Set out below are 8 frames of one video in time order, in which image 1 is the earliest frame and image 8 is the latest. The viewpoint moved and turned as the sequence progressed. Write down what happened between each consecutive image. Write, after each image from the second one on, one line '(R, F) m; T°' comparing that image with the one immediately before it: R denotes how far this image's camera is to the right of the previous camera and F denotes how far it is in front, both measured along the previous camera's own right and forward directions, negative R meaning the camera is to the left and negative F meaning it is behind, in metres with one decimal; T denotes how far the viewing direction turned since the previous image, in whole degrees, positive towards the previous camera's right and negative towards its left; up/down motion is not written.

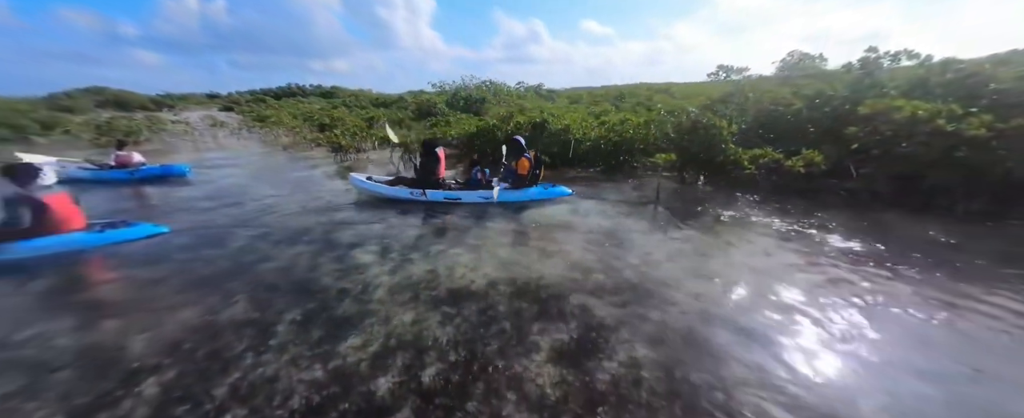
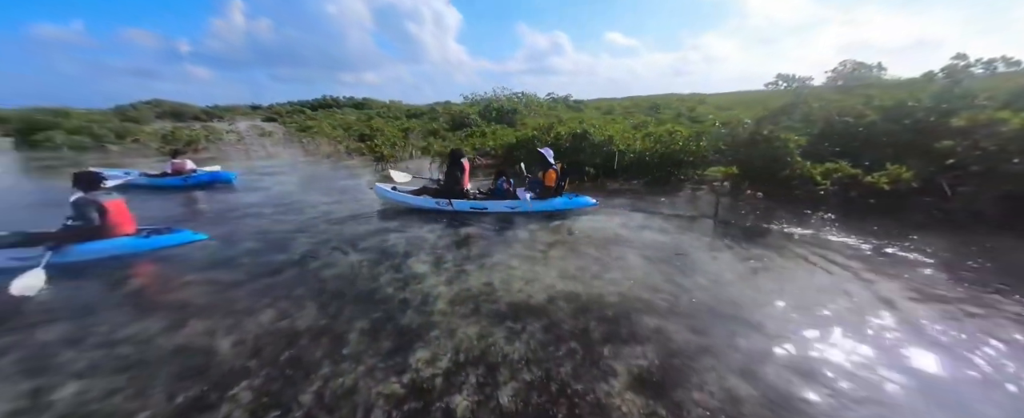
(-0.6, 0.0) m; -4°
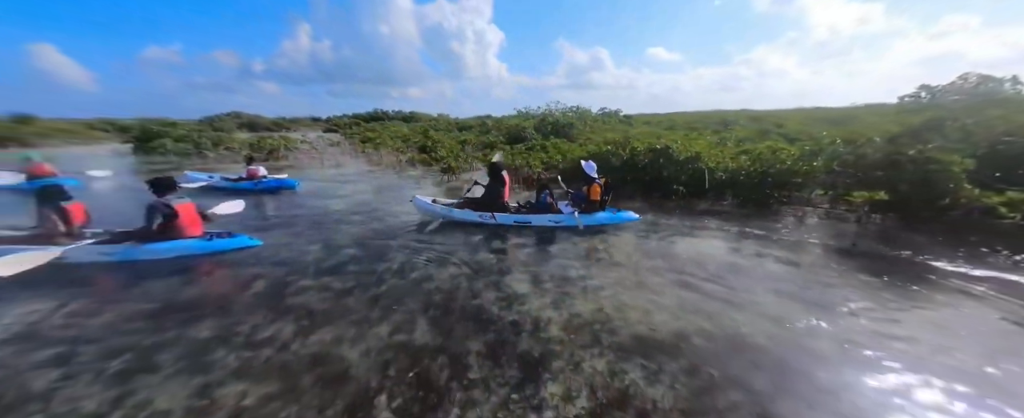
(-1.3, +0.2) m; -7°
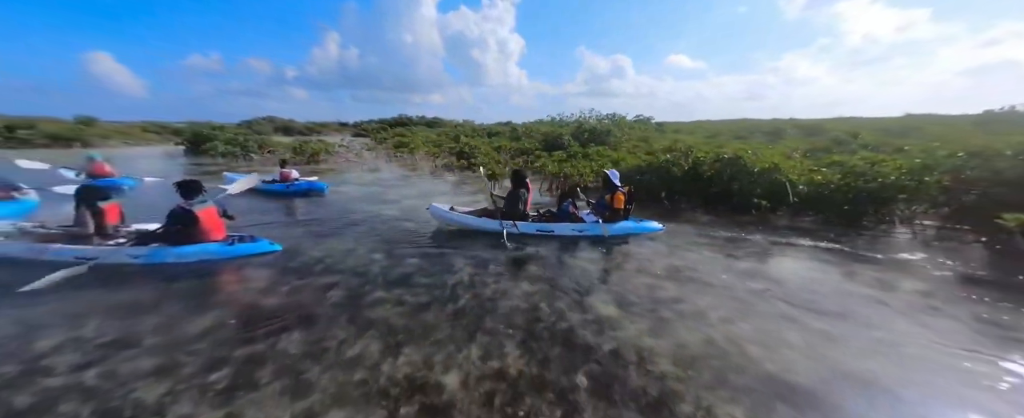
(-1.2, +0.4) m; -4°
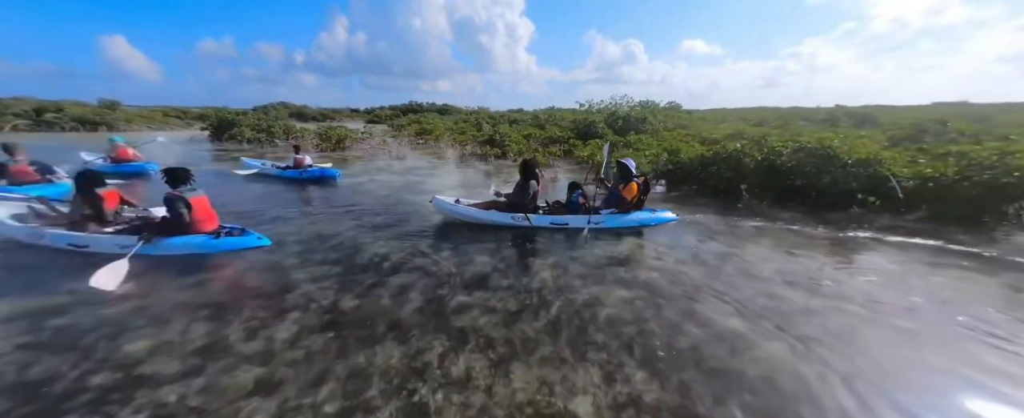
(-1.5, +0.6) m; -2°
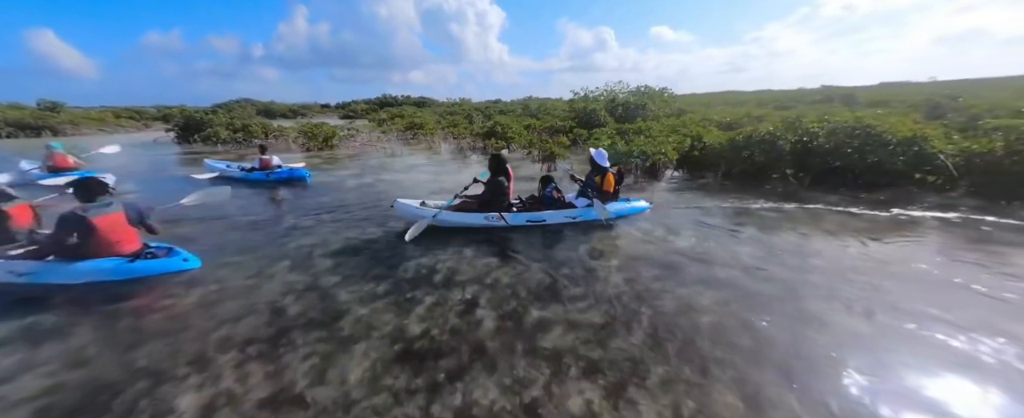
(-1.5, +0.7) m; +3°
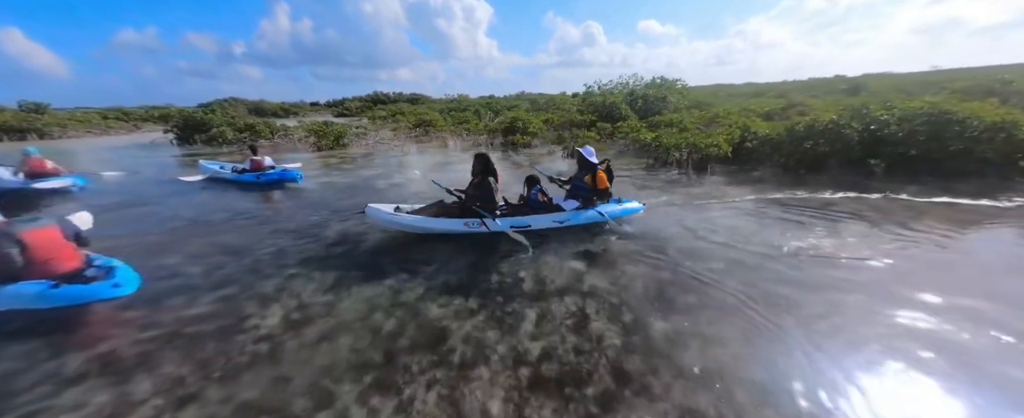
(-1.7, +0.6) m; 0°
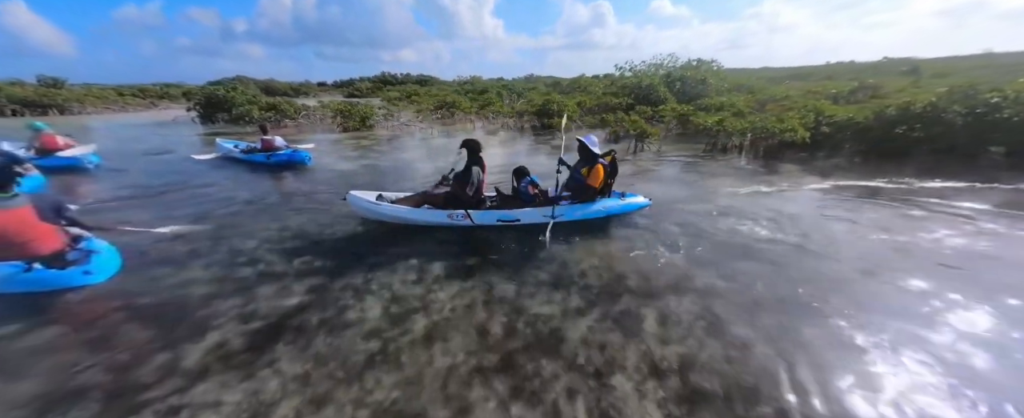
(-1.6, +0.5) m; -2°
